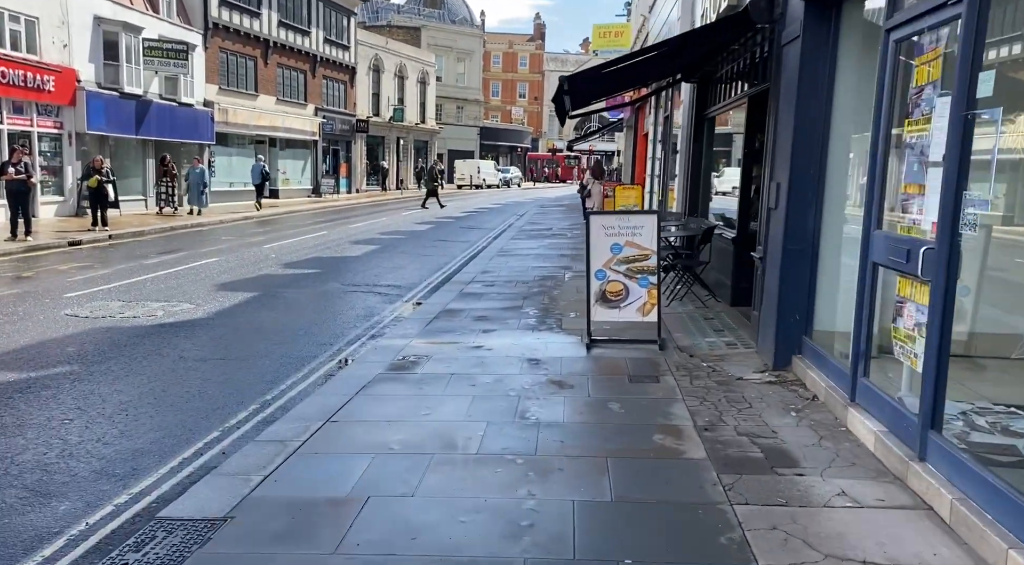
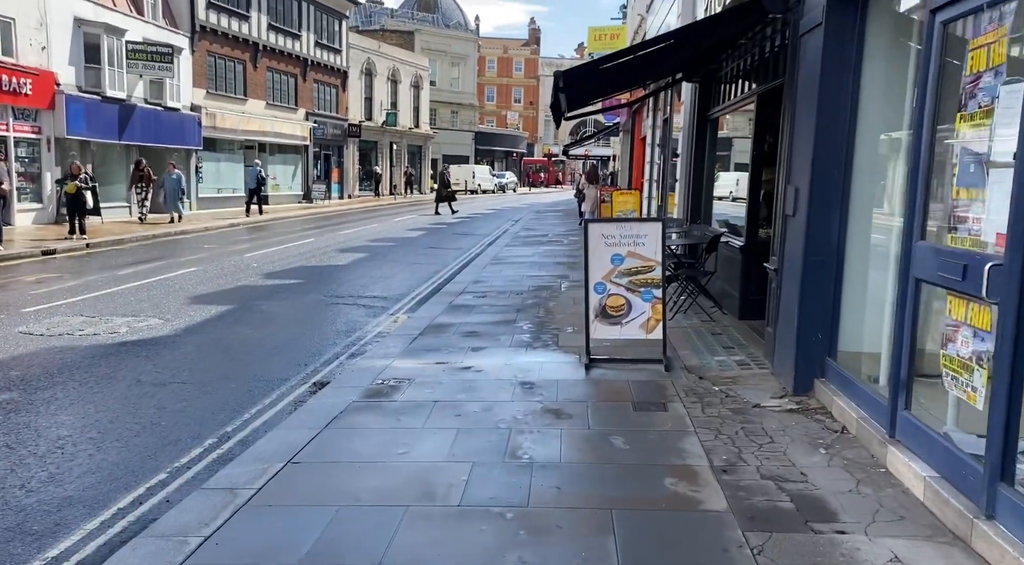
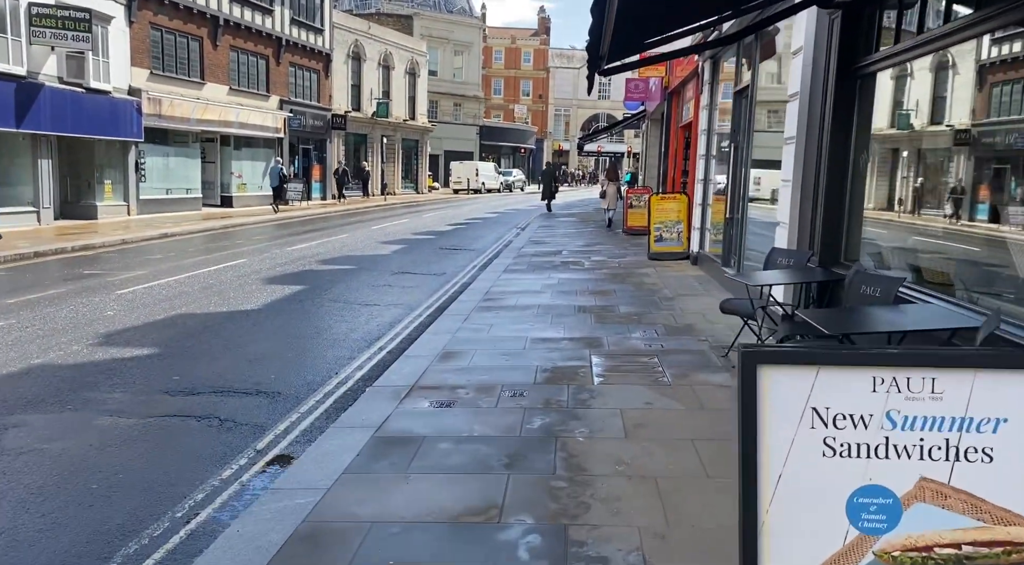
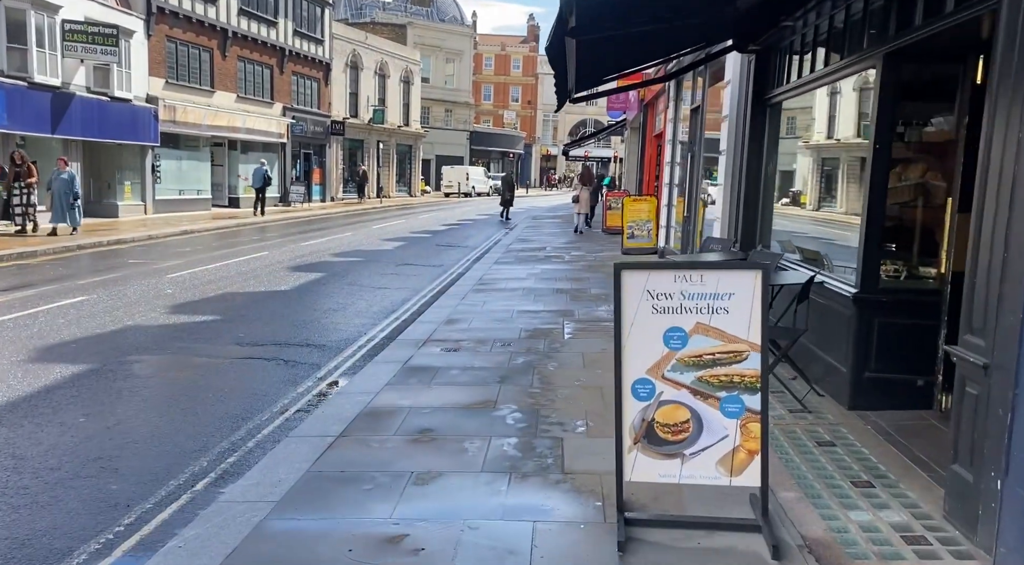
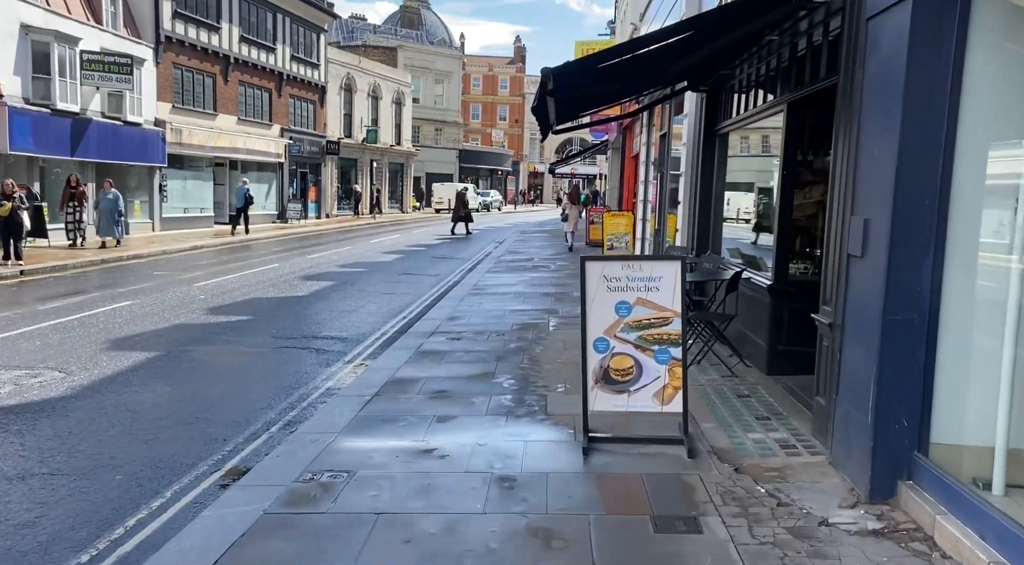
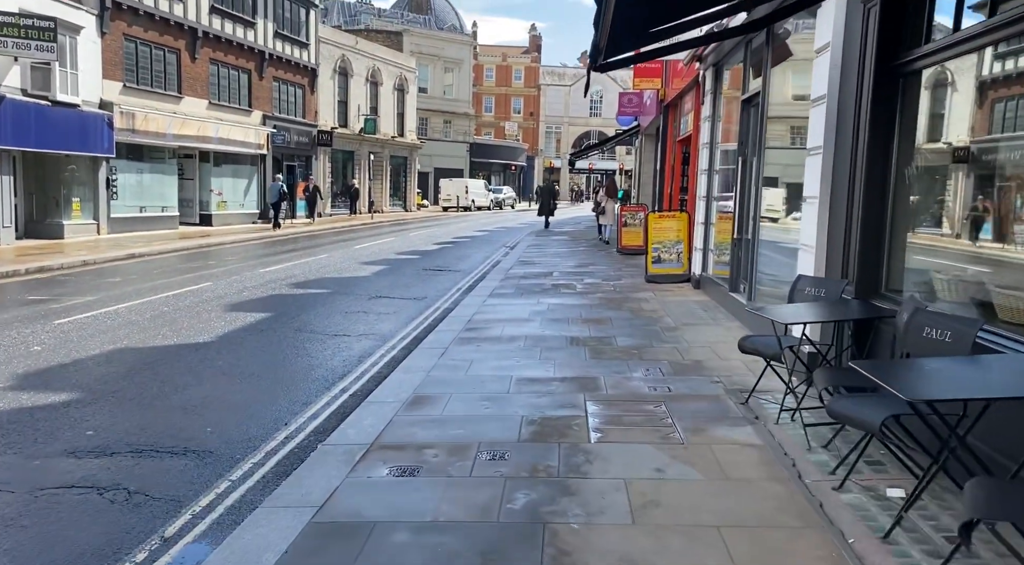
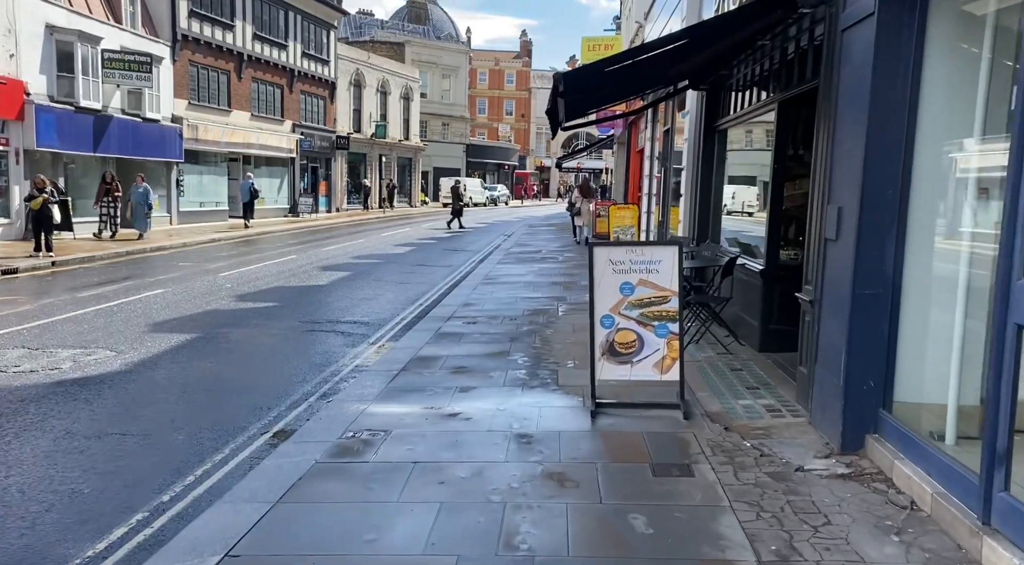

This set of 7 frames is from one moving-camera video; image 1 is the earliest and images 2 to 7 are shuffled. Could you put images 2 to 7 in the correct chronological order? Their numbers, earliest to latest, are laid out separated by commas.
2, 7, 5, 4, 3, 6
